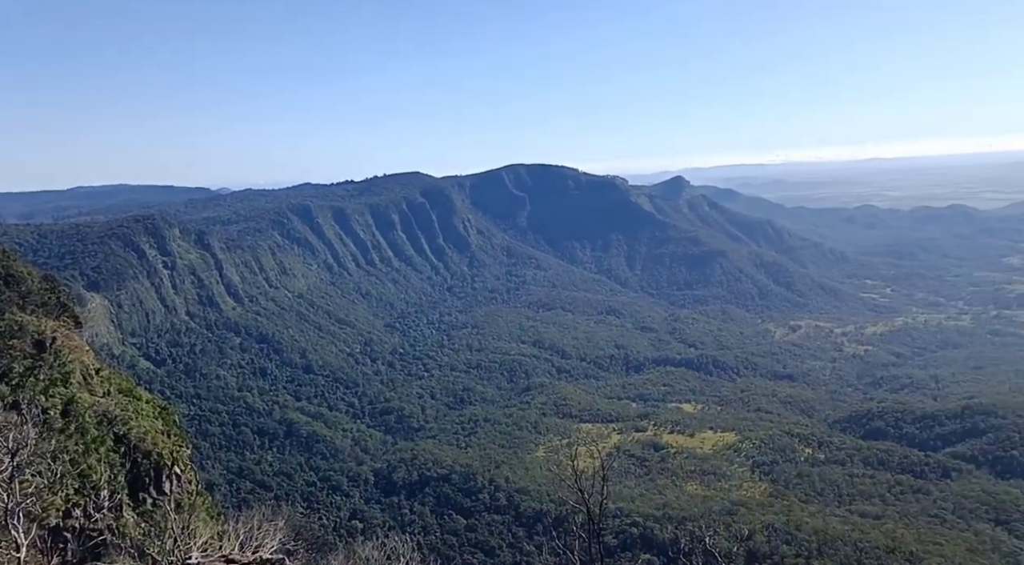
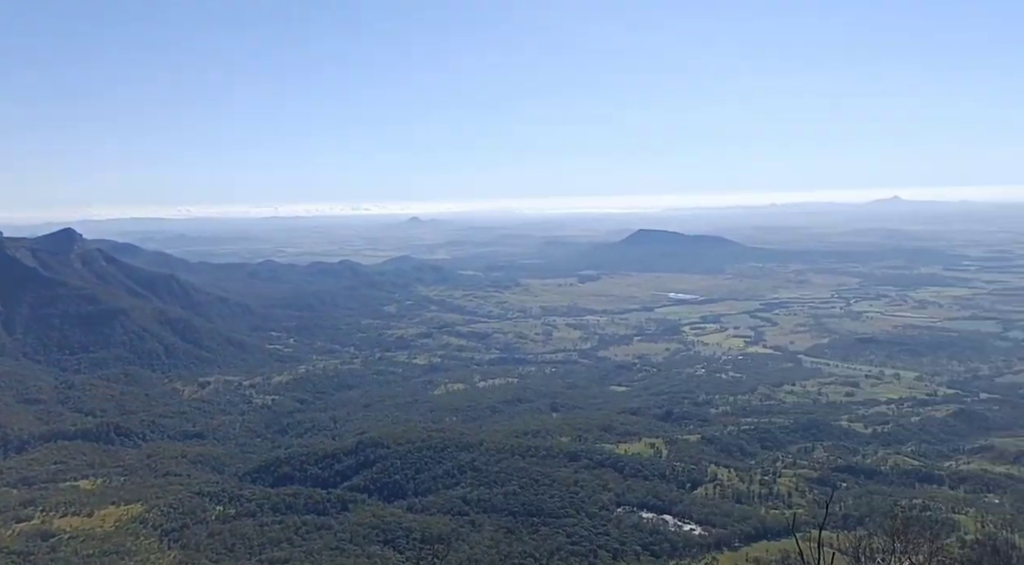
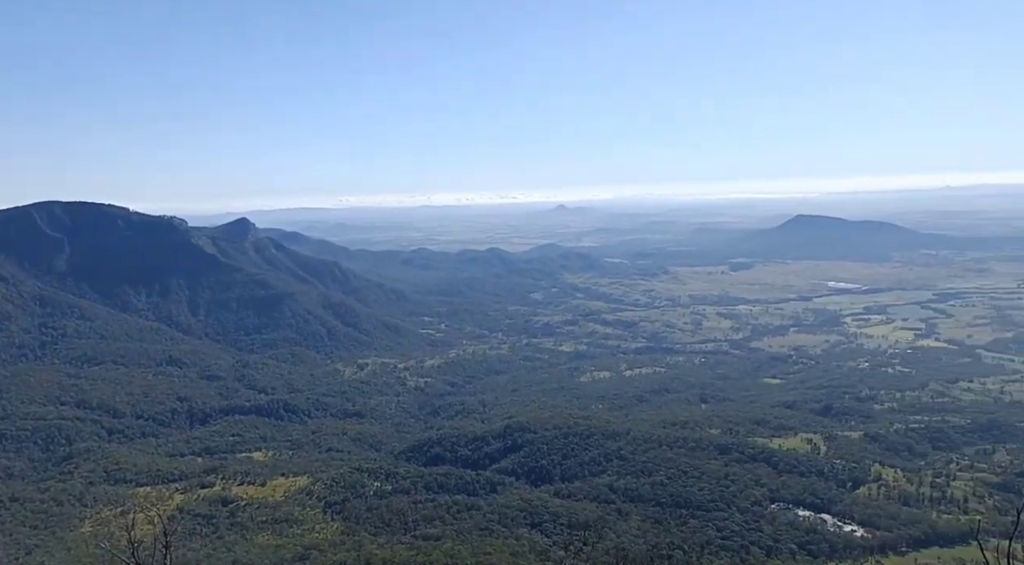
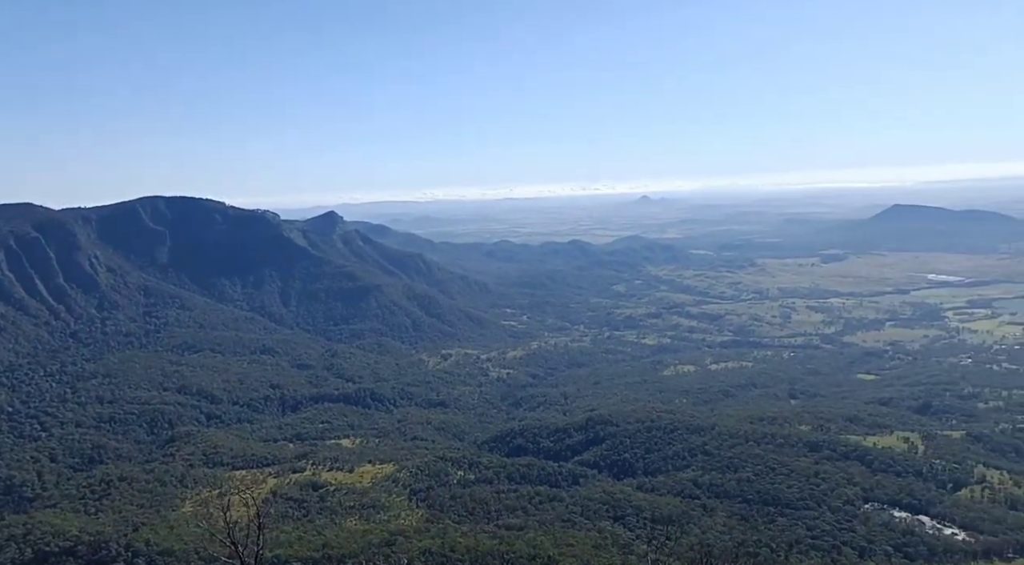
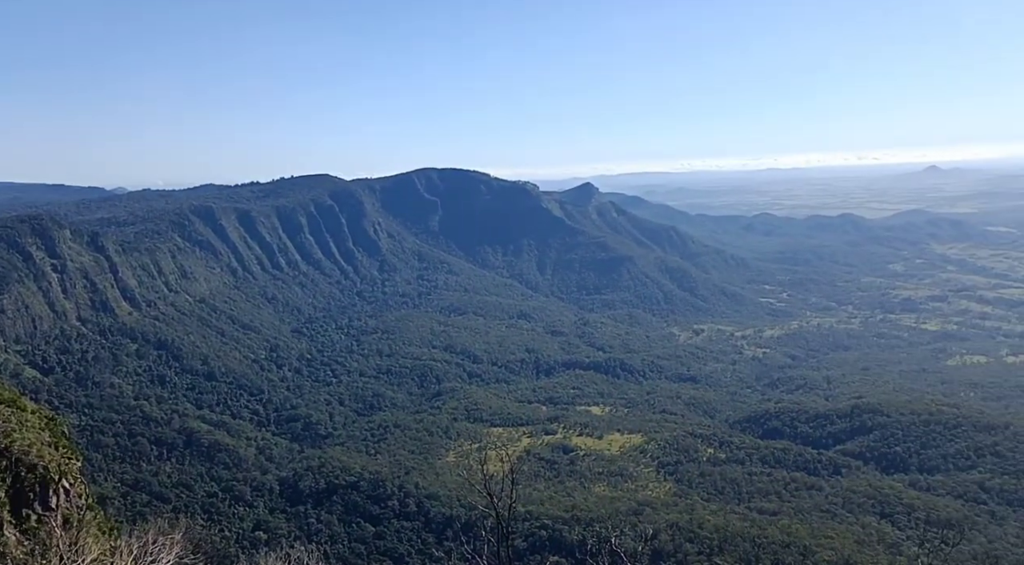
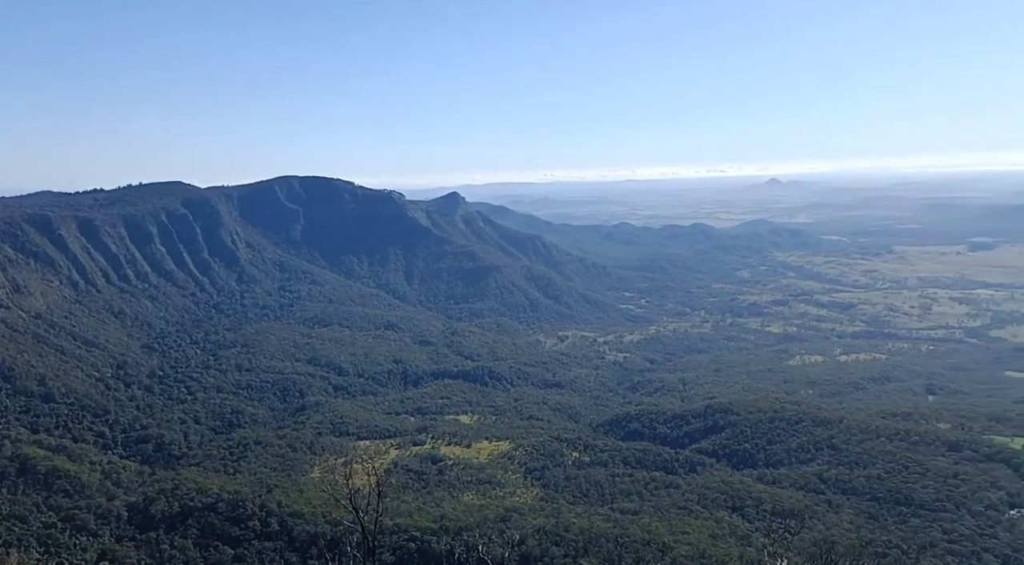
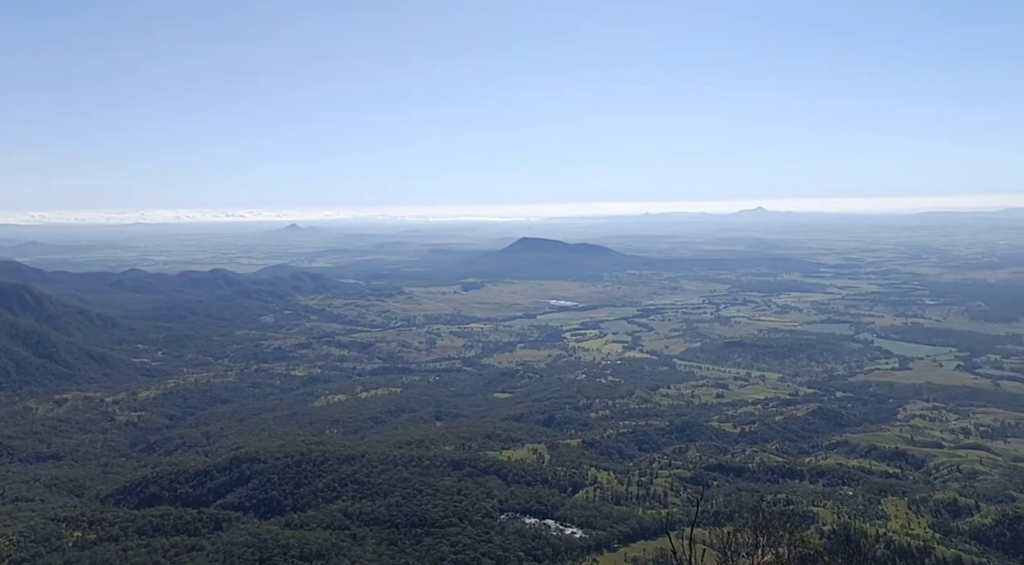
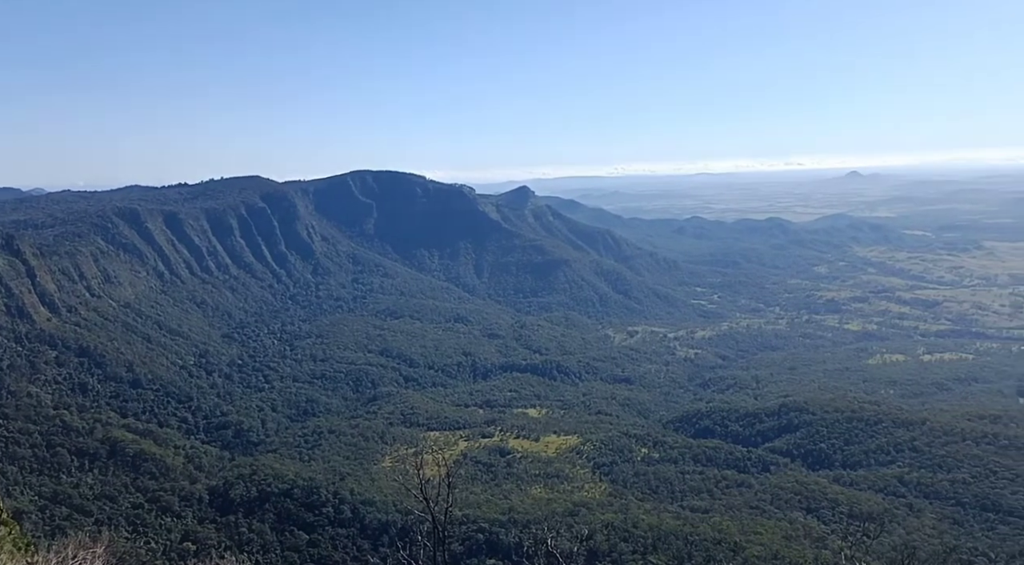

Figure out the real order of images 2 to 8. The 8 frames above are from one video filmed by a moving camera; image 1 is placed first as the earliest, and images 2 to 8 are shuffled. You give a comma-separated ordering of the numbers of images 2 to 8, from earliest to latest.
5, 8, 6, 4, 3, 2, 7
